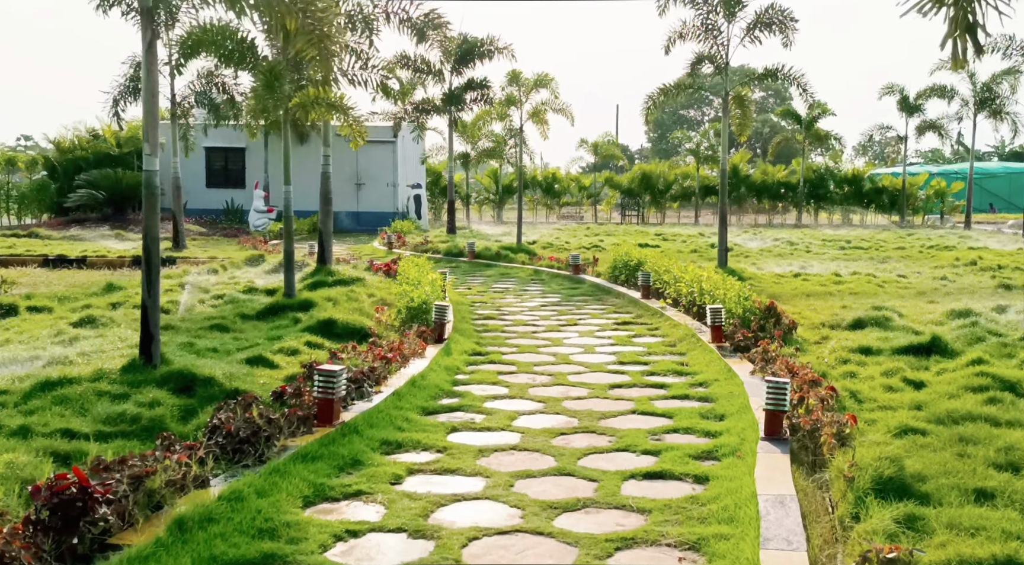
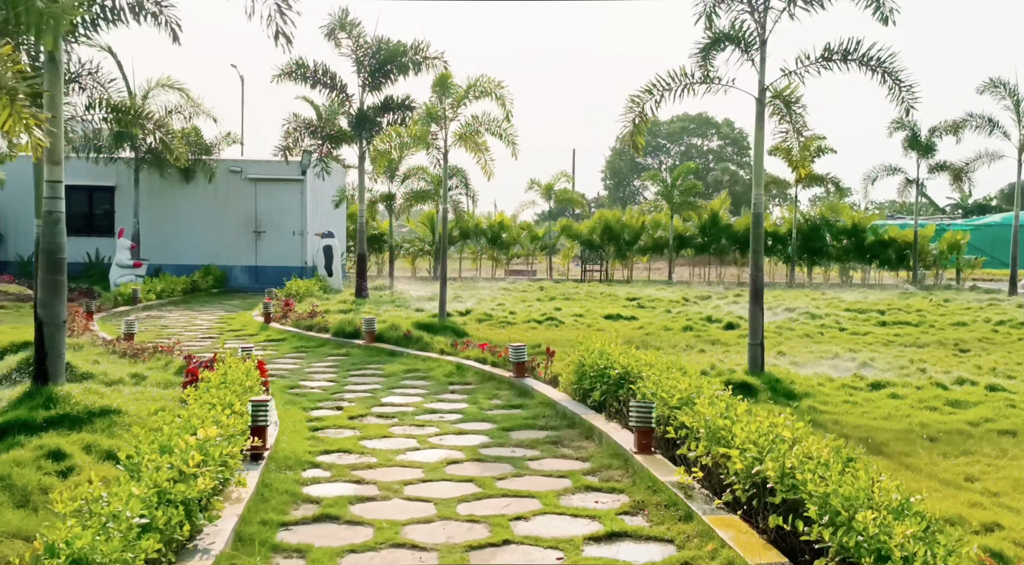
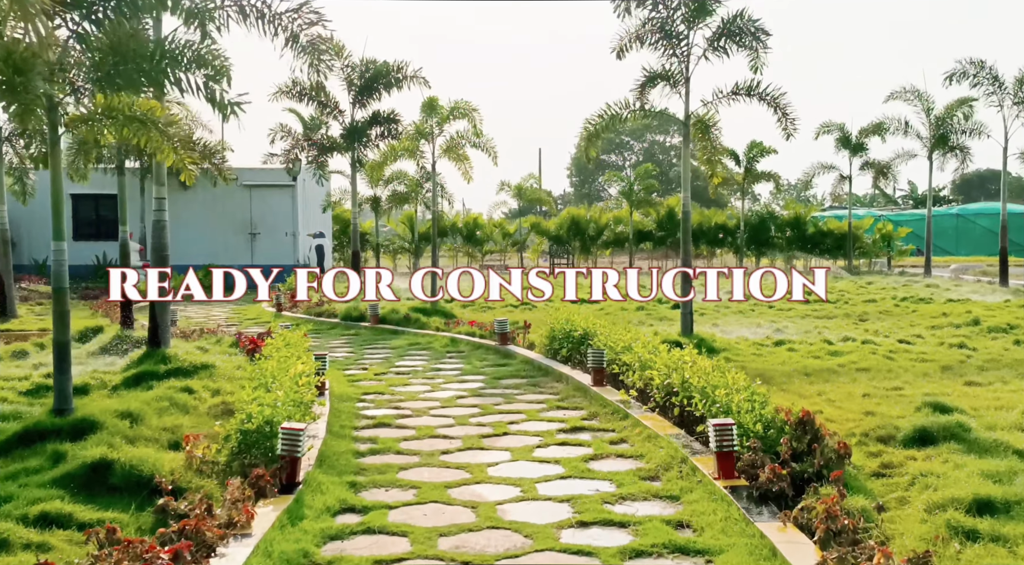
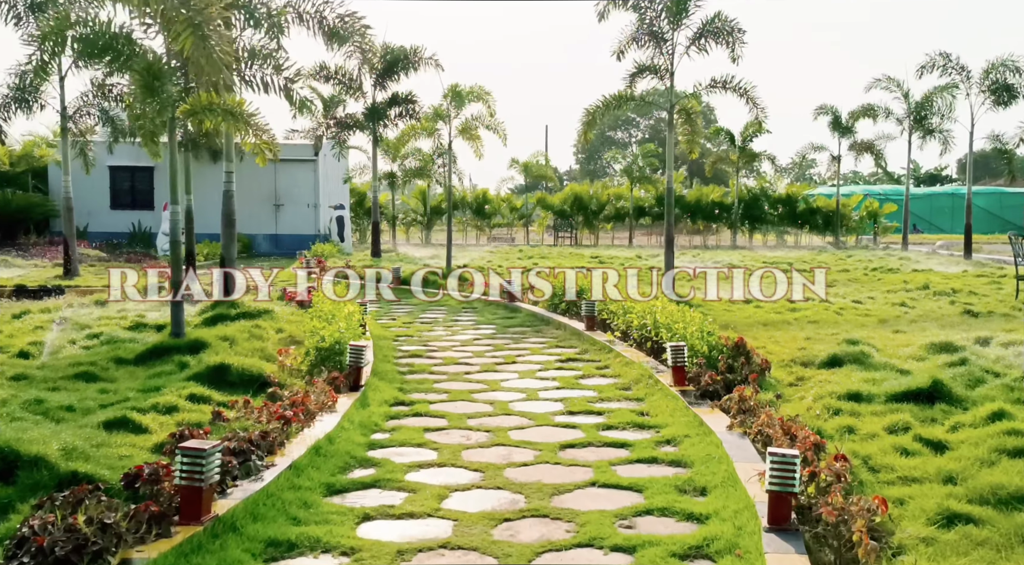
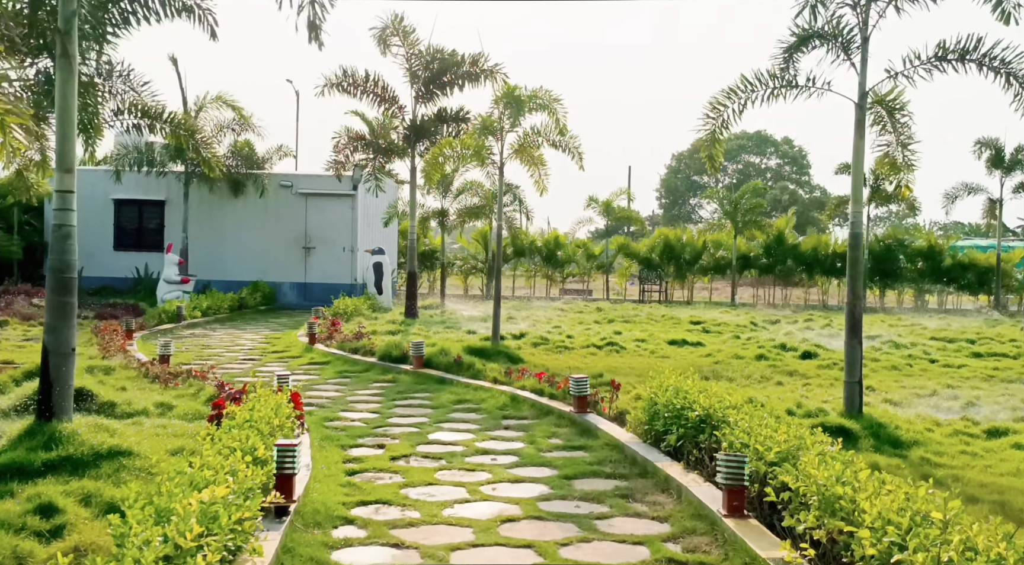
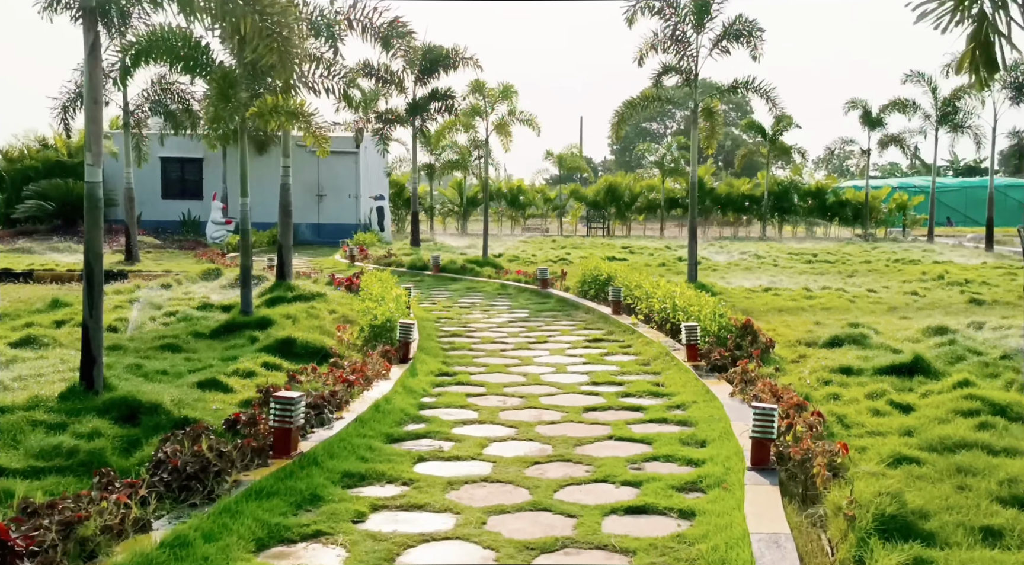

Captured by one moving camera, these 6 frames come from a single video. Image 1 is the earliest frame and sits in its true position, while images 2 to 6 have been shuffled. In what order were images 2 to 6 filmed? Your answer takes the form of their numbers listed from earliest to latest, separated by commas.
6, 4, 3, 2, 5
